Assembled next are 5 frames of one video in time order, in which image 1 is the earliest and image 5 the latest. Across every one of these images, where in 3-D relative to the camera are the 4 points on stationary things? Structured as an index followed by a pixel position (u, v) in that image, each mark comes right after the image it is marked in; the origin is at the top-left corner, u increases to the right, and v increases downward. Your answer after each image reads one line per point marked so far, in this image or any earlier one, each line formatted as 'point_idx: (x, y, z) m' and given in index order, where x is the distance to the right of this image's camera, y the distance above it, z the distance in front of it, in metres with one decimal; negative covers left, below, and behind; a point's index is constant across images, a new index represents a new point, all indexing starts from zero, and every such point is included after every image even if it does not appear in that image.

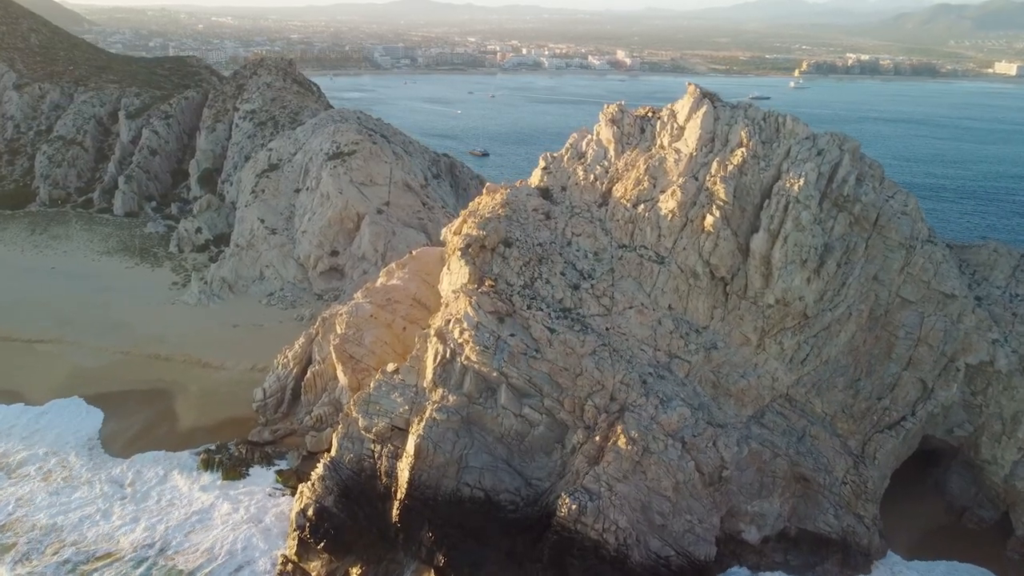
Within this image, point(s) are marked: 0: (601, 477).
0: (+2.3, -4.9, +19.1) m
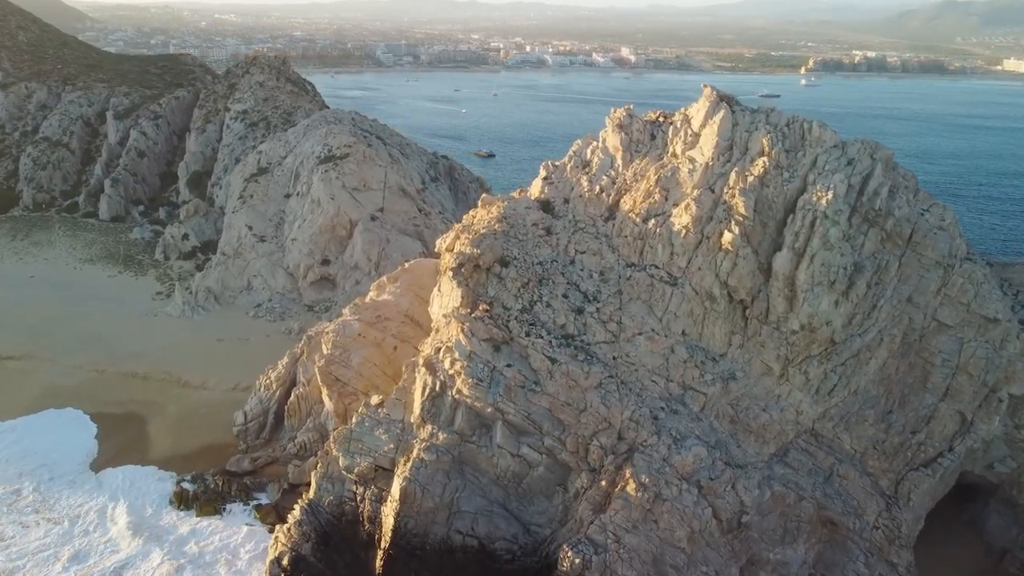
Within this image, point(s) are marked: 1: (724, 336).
0: (+2.2, -5.6, +17.1) m
1: (+5.7, -1.3, +19.5) m
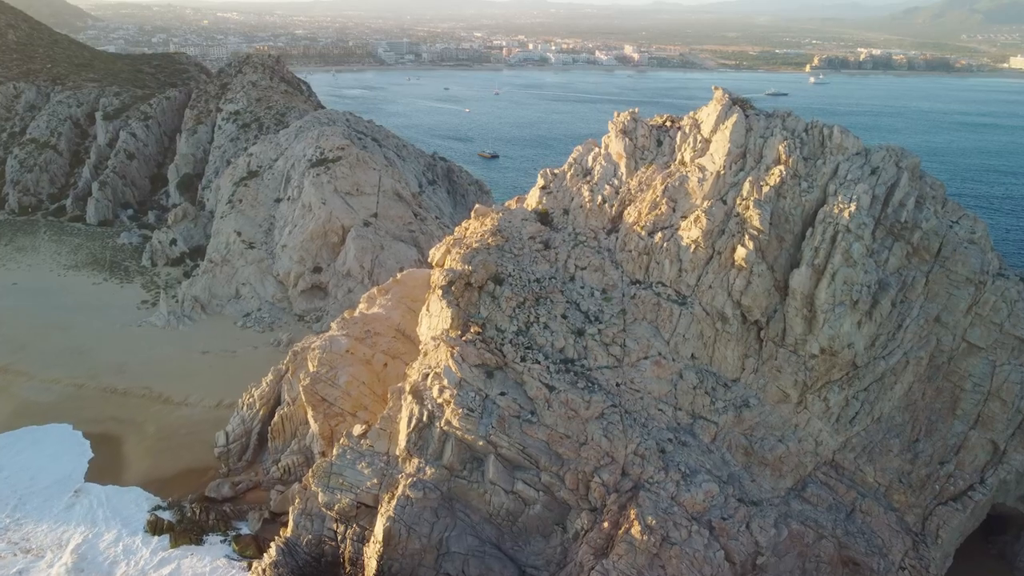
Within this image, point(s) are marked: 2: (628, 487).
0: (+2.1, -6.1, +15.6) m
1: (+5.5, -1.8, +18.0) m
2: (+2.6, -4.5, +16.4) m
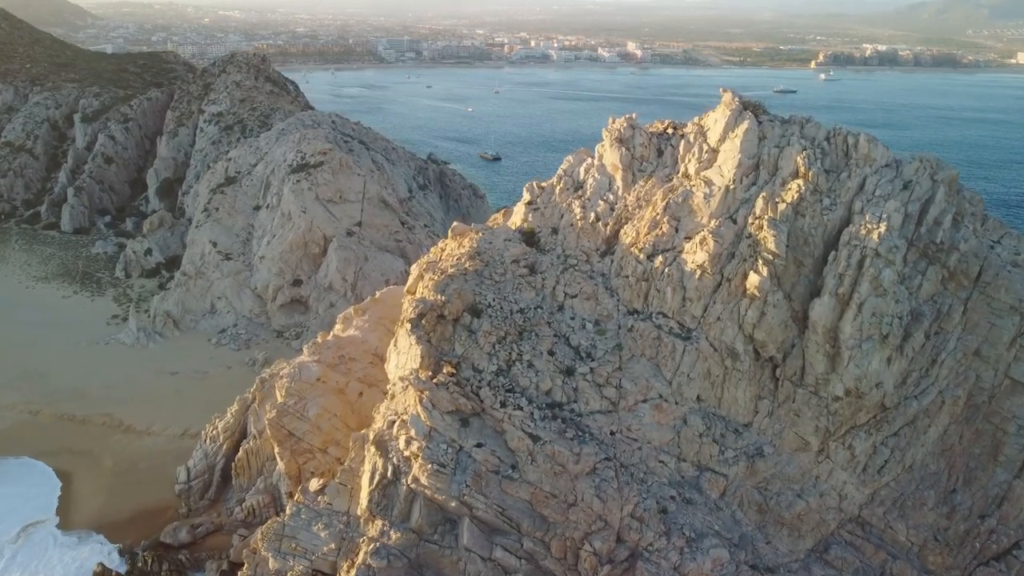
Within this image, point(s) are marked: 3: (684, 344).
0: (+1.6, -6.8, +13.3) m
1: (+5.1, -2.4, +15.7) m
2: (+2.2, -5.2, +14.2) m
3: (+3.7, -1.2, +15.7) m
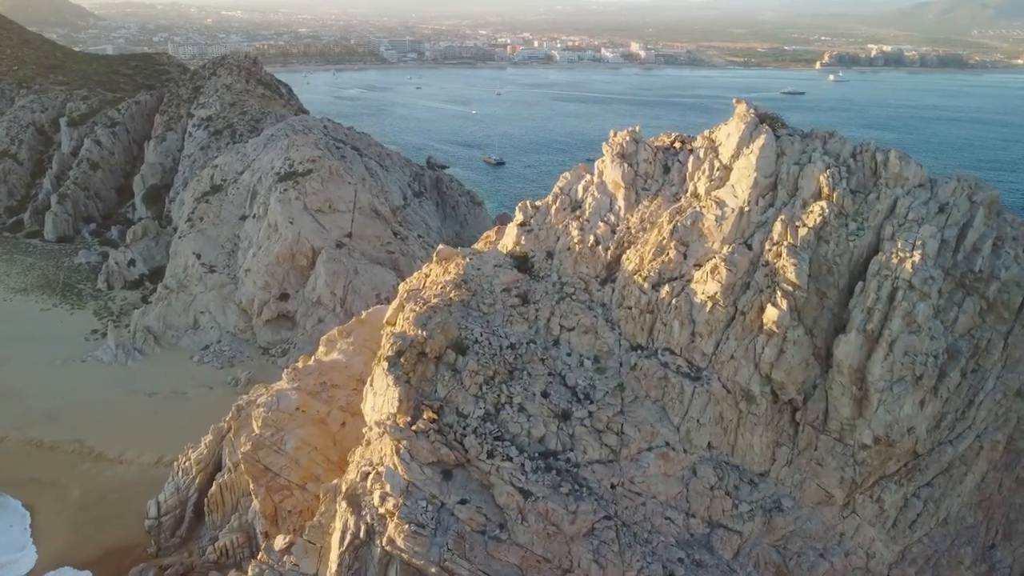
0: (+1.4, -7.4, +11.7) m
1: (+4.9, -3.1, +14.0) m
2: (+1.9, -5.8, +12.5) m
3: (+3.5, -1.9, +14.0) m
